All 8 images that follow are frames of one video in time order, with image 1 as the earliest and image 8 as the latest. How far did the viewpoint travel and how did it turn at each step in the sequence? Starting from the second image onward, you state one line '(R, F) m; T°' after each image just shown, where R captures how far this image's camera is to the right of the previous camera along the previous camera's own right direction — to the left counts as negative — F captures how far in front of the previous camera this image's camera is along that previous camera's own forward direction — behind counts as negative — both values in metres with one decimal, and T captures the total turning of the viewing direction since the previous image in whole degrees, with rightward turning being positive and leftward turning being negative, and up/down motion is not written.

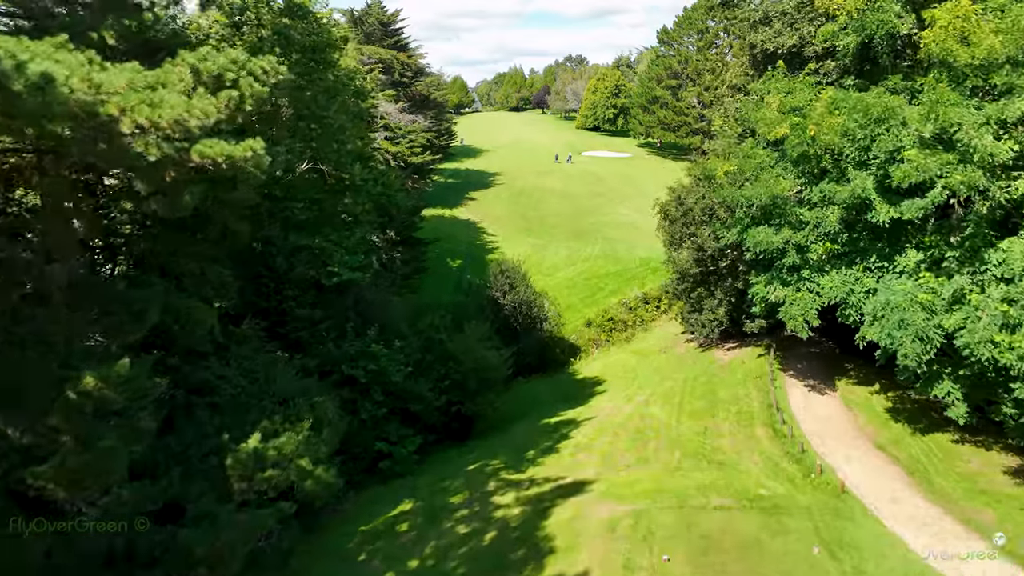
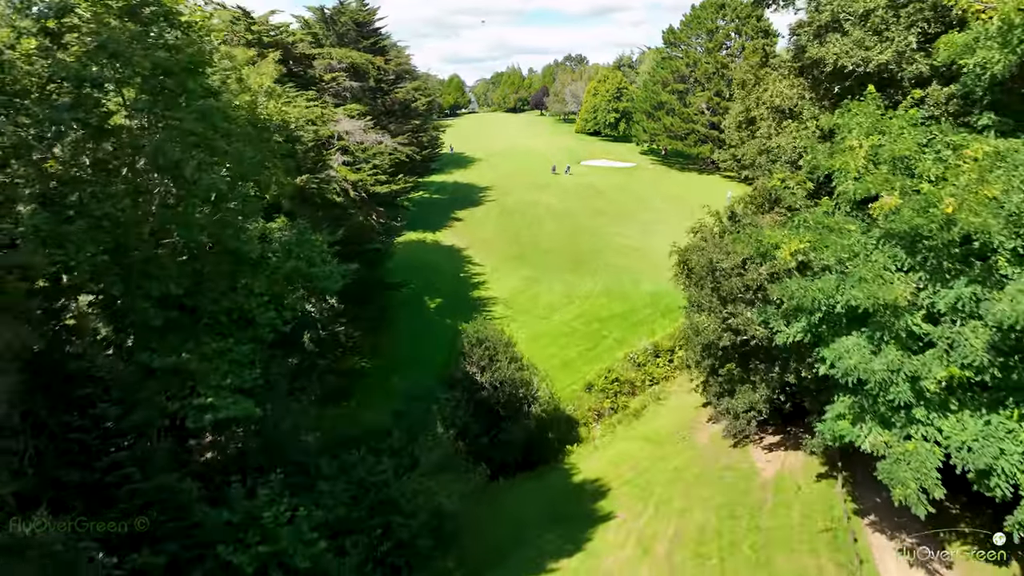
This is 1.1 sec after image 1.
(+0.6, +4.7) m; 0°
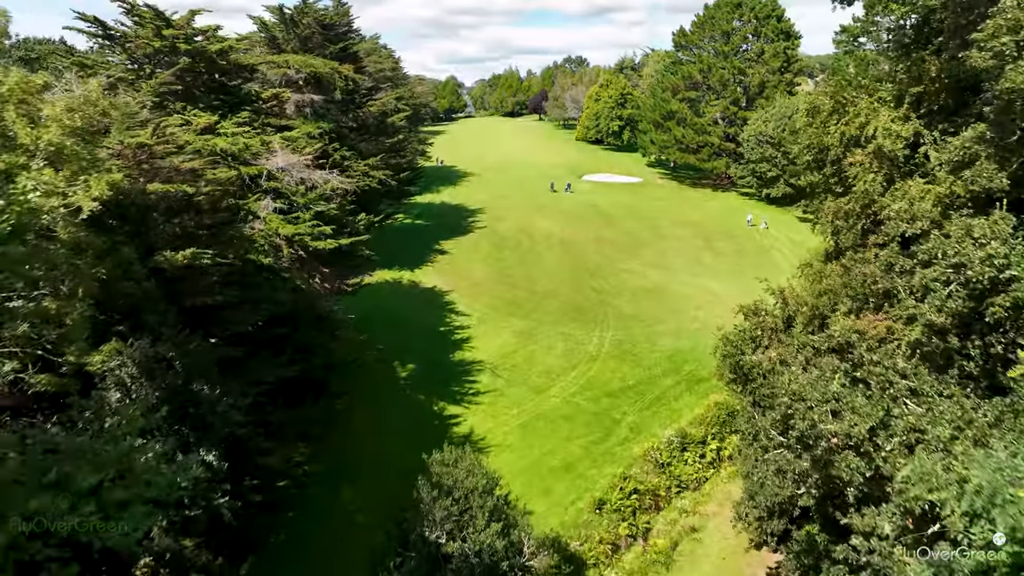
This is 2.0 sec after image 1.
(+0.4, +5.5) m; 0°
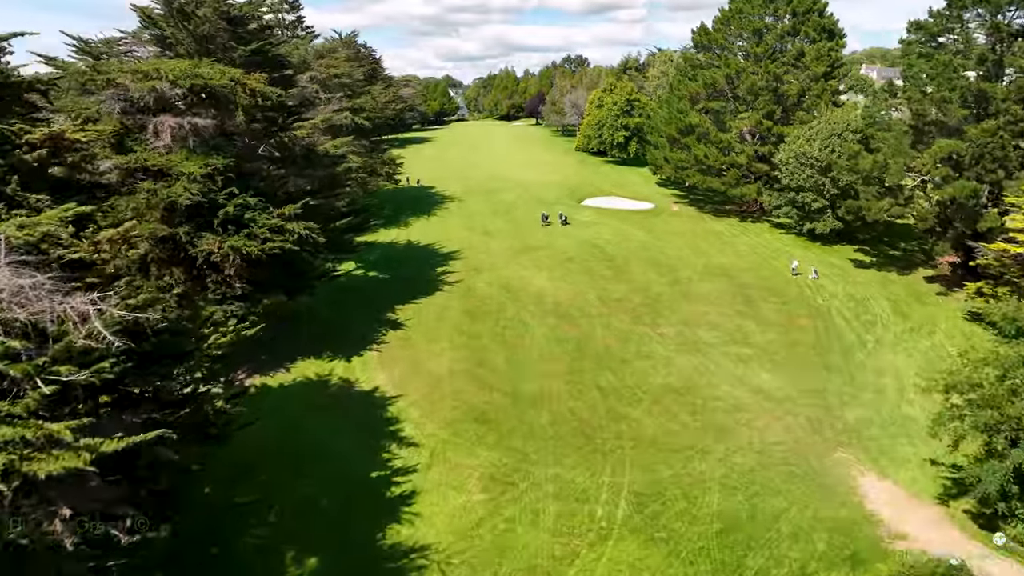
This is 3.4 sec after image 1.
(+1.0, +9.0) m; 0°
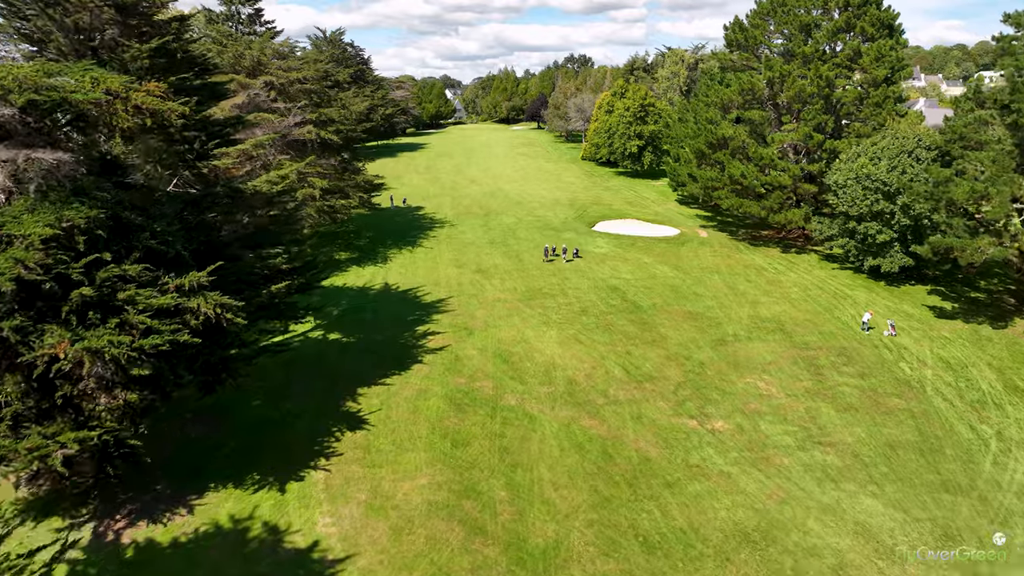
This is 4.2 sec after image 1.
(-0.1, +6.9) m; 0°
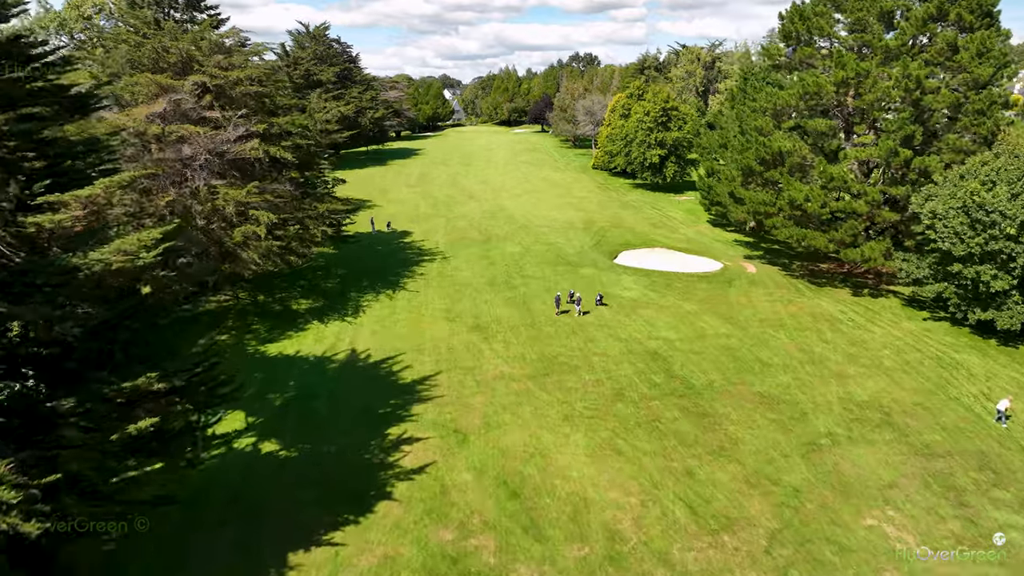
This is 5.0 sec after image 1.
(-0.3, +7.3) m; 0°
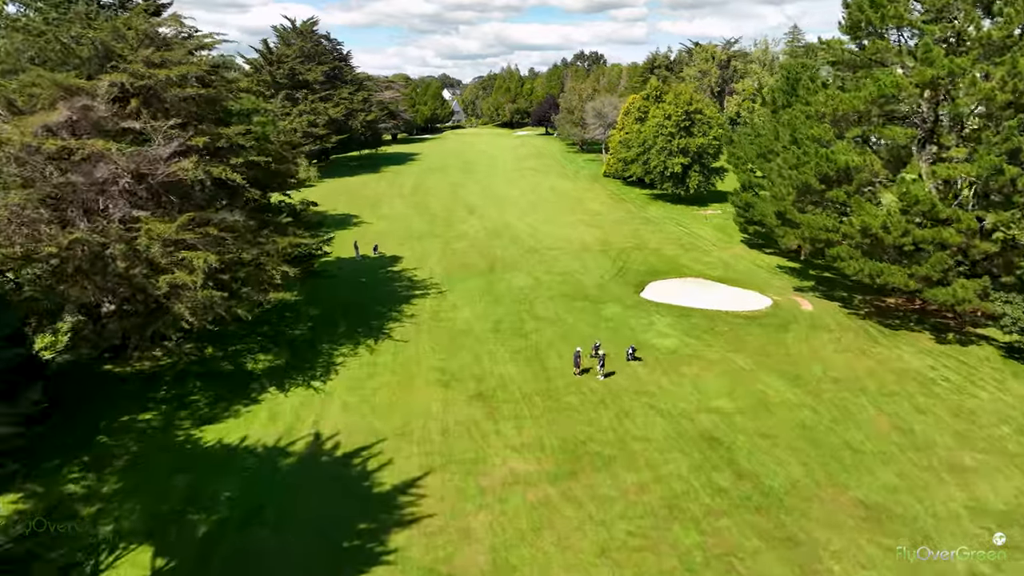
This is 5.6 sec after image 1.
(-0.4, +5.5) m; 0°
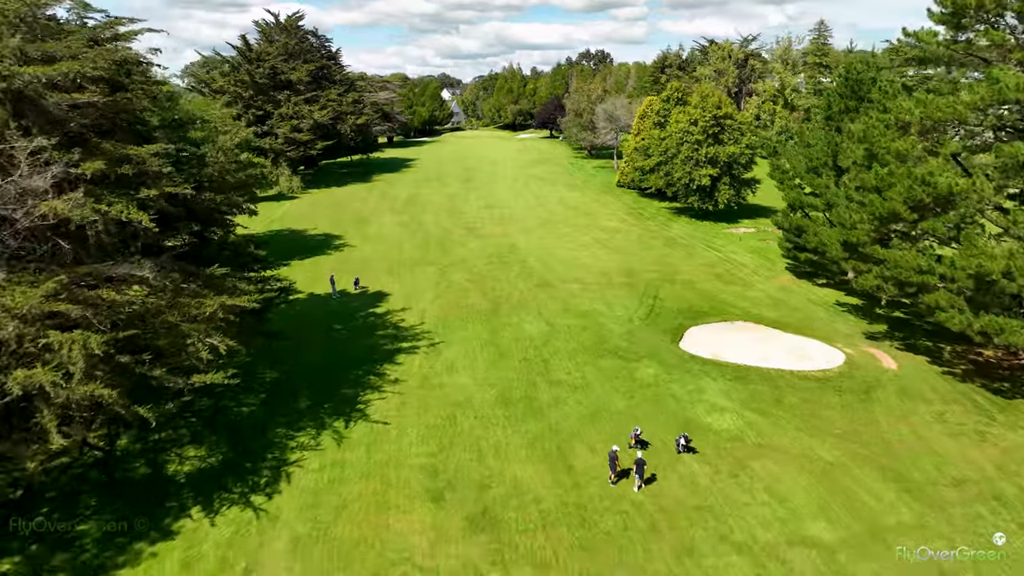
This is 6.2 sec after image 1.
(-0.4, +5.5) m; 0°
